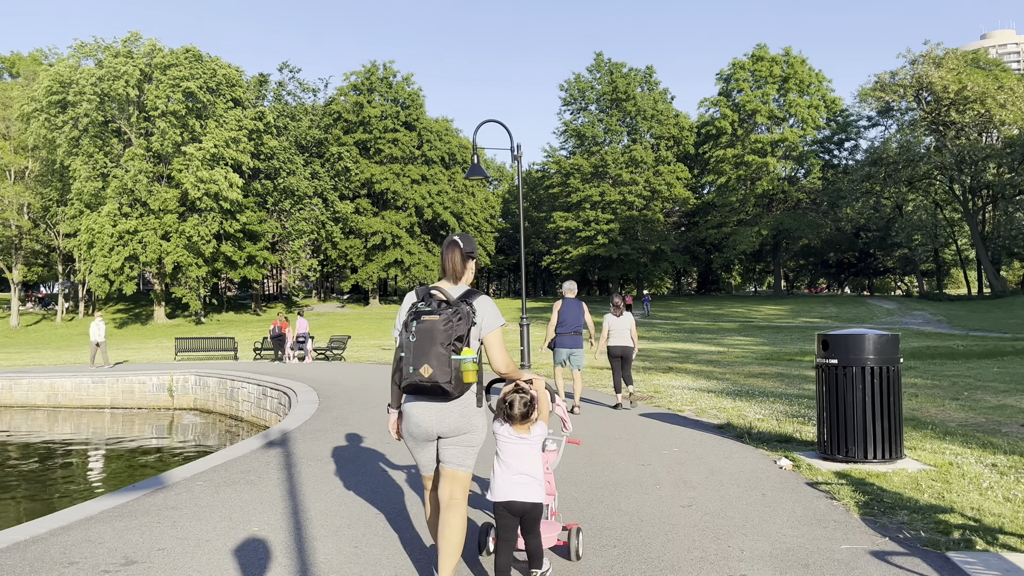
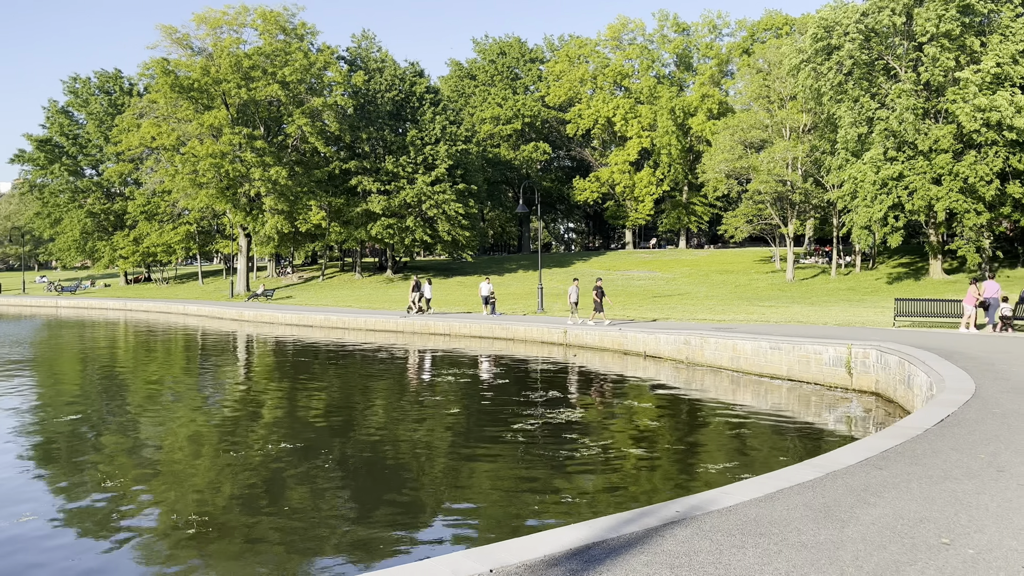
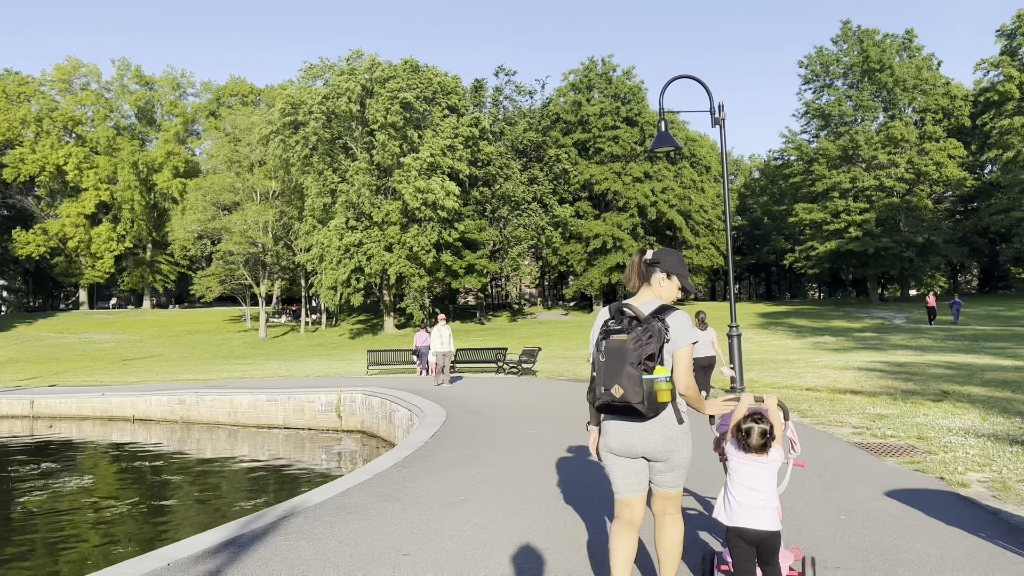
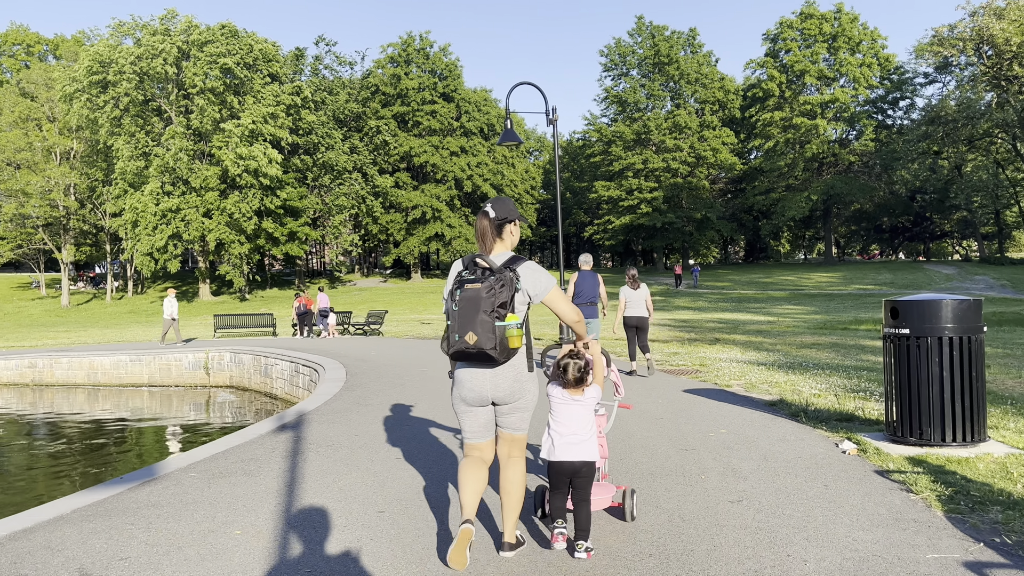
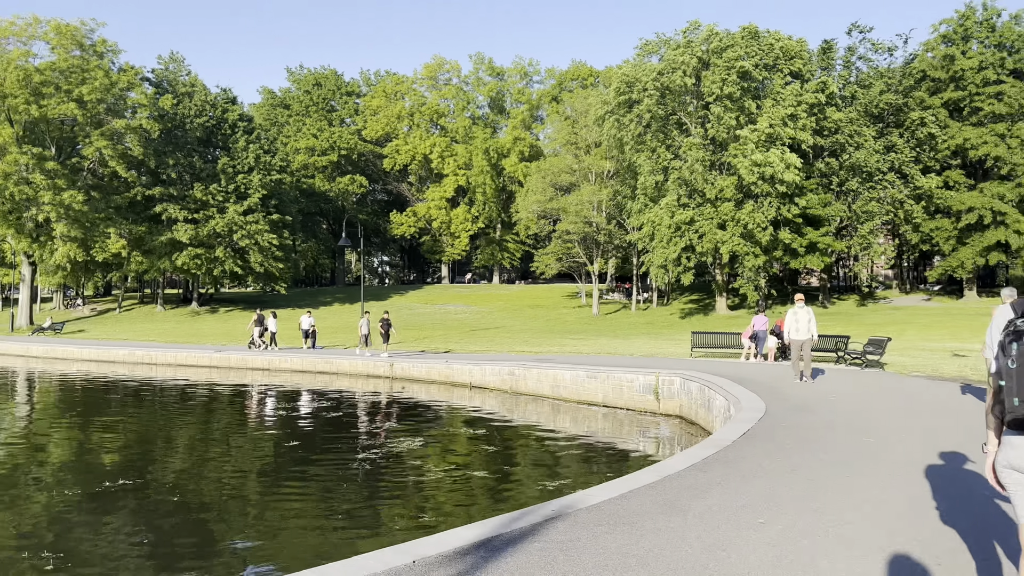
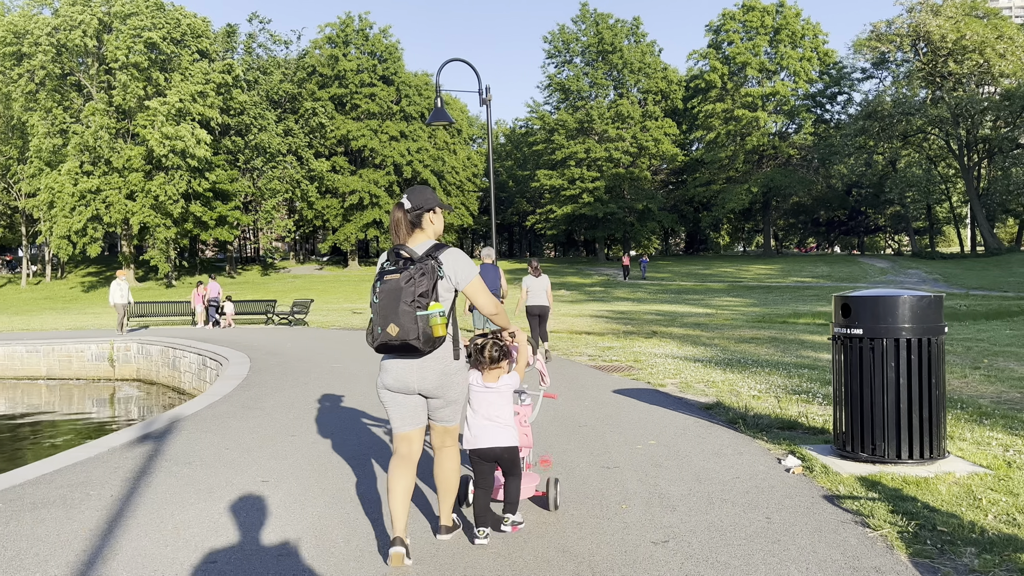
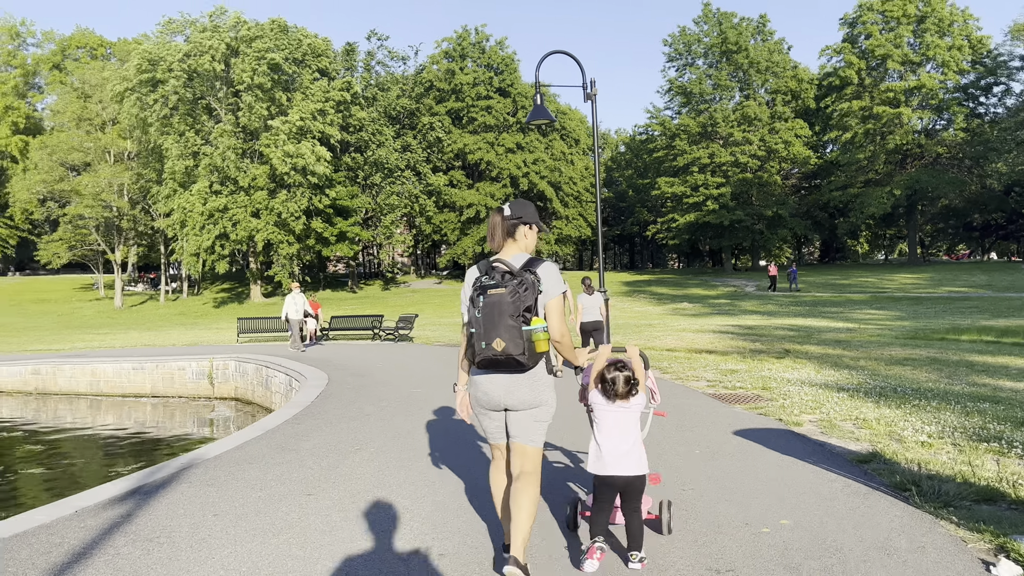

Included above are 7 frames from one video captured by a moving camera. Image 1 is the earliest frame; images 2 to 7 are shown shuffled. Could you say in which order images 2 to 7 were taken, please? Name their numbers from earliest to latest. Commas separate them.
4, 6, 7, 3, 5, 2
